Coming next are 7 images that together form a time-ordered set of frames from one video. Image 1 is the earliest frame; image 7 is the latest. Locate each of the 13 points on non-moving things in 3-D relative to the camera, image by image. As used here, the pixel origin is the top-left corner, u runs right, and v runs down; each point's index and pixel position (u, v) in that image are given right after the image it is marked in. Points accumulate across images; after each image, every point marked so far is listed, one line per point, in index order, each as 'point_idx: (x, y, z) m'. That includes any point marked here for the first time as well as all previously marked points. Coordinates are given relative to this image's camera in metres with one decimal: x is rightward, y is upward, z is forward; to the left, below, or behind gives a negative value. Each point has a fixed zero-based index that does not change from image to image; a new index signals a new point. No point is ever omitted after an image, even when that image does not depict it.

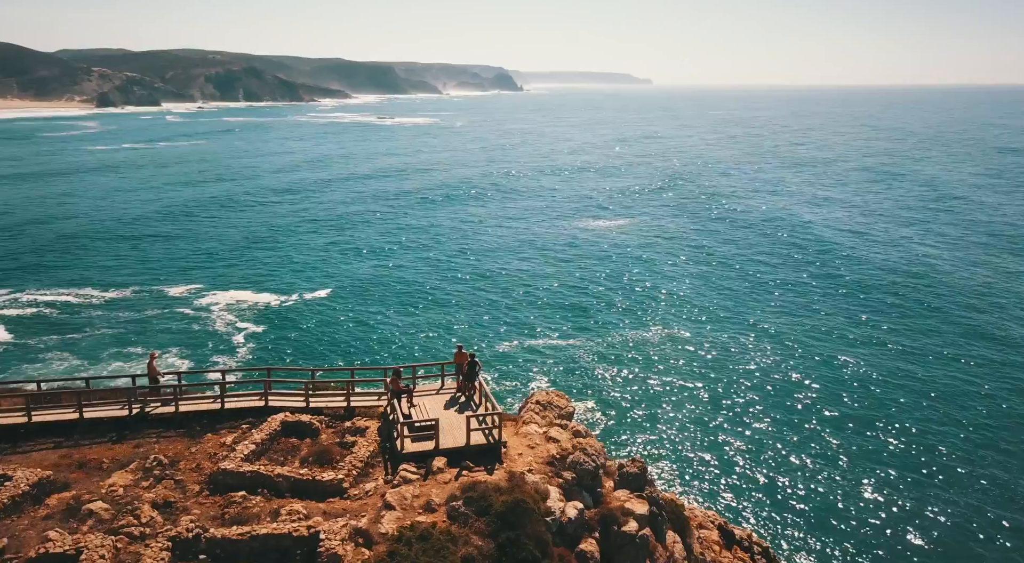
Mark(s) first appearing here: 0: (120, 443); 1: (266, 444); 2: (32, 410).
0: (-9.6, -3.9, +16.6) m
1: (-6.0, -4.0, +16.7) m
2: (-12.0, -3.2, +16.9) m
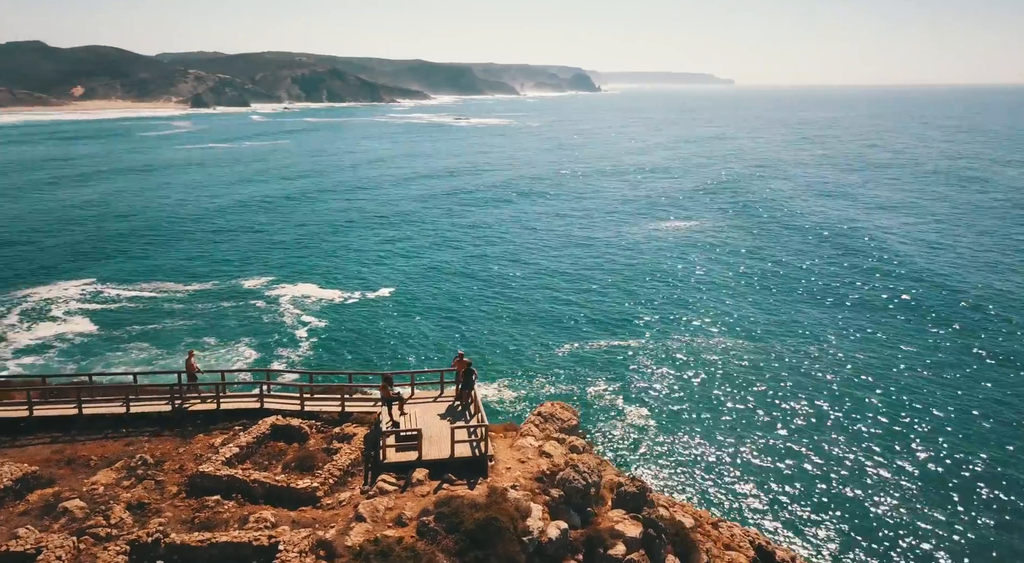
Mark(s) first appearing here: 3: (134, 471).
0: (-9.9, -3.9, +16.9) m
1: (-6.3, -4.0, +16.6) m
2: (-12.3, -3.1, +17.4) m
3: (-8.5, -4.3, +15.4) m
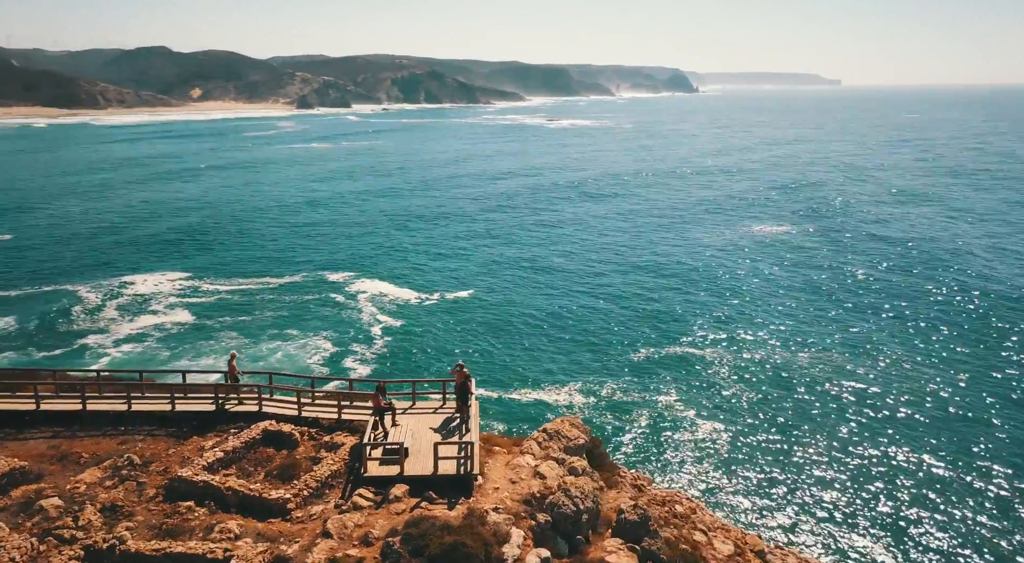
0: (-10.1, -3.9, +17.1) m
1: (-6.5, -4.1, +16.4) m
2: (-12.4, -3.0, +17.8) m
3: (-8.9, -4.3, +15.4) m
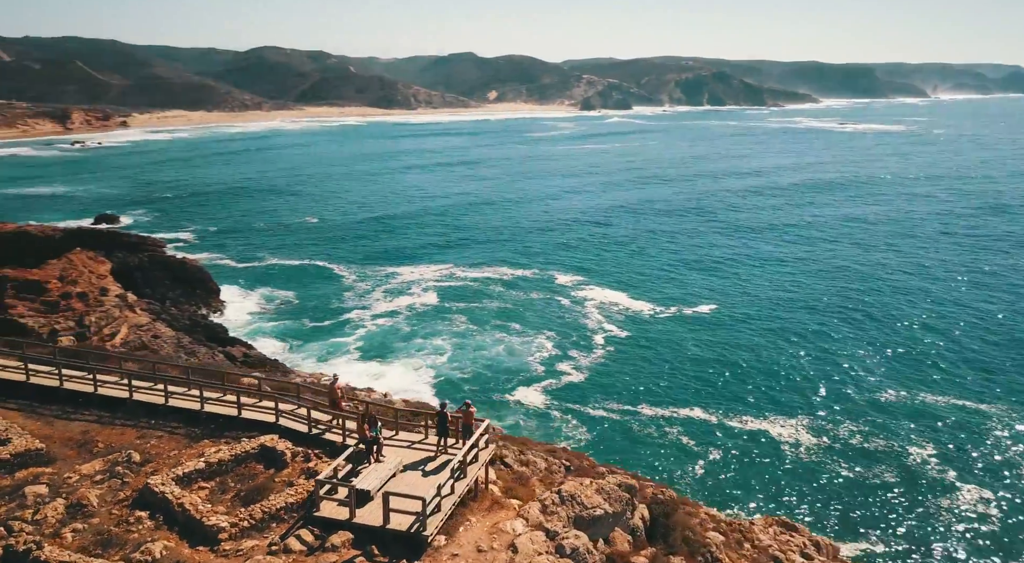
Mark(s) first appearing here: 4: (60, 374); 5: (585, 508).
0: (-9.9, -3.9, +17.9) m
1: (-6.7, -4.4, +16.2) m
2: (-11.7, -2.9, +19.3) m
3: (-9.3, -4.3, +16.0) m
4: (-13.0, -2.6, +19.7) m
5: (+1.7, -5.3, +16.1) m
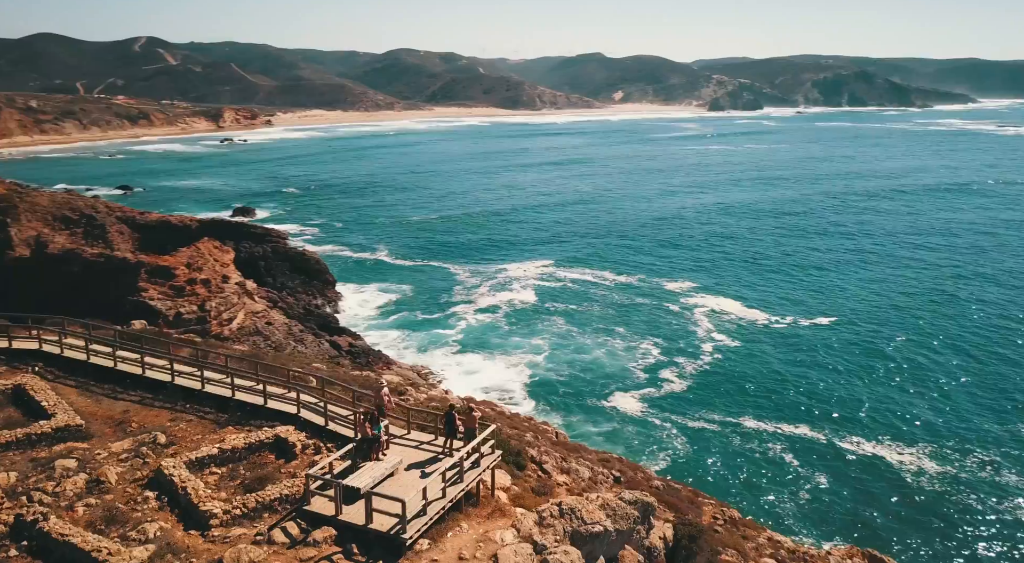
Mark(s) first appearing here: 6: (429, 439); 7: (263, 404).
0: (-9.5, -3.6, +19.0) m
1: (-6.7, -4.2, +16.8) m
2: (-11.1, -2.5, +20.6) m
3: (-9.2, -4.1, +16.9) m
4: (-12.3, -2.3, +21.1) m
5: (+1.7, -5.5, +15.4) m
6: (-2.1, -3.9, +17.1) m
7: (-6.9, -3.4, +18.9) m
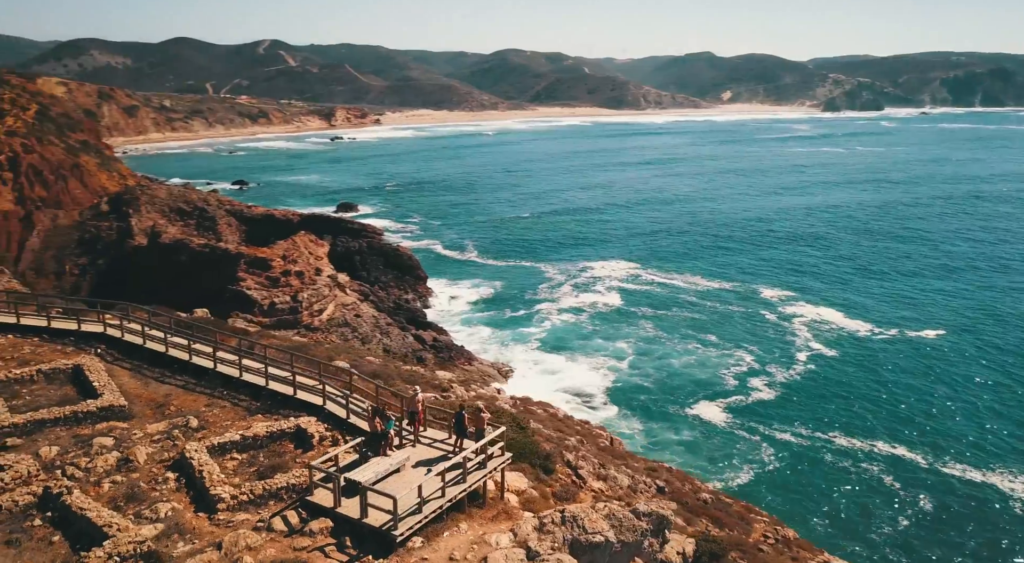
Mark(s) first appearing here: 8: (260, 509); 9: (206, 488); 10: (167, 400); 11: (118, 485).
0: (-8.9, -3.4, +19.9) m
1: (-6.4, -4.1, +17.4) m
2: (-10.2, -2.3, +21.8) m
3: (-8.9, -3.9, +17.9) m
4: (-11.3, -2.0, +22.4) m
5: (+1.7, -5.6, +15.0) m
6: (-1.8, -3.9, +17.2) m
7: (-6.4, -3.2, +19.6) m
8: (-5.4, -4.9, +14.7) m
9: (-6.7, -4.5, +15.0) m
10: (-9.9, -3.4, +19.6) m
11: (-8.8, -4.5, +15.3) m
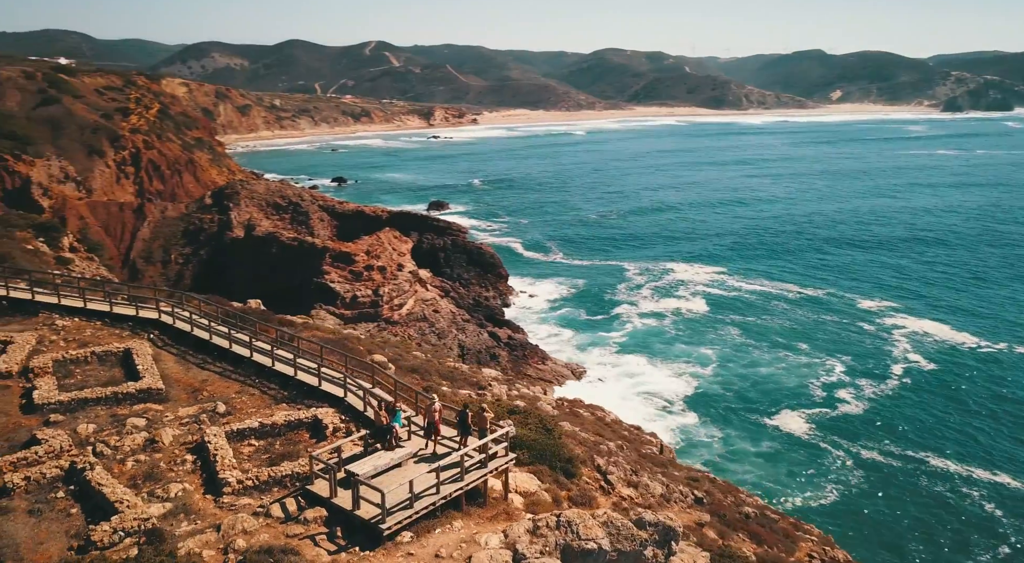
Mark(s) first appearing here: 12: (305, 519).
0: (-8.3, -3.2, +20.9) m
1: (-6.1, -3.9, +18.0) m
2: (-9.4, -2.0, +22.8) m
3: (-8.5, -3.6, +18.8) m
4: (-10.4, -1.7, +23.6) m
5: (+1.5, -5.6, +14.7) m
6: (-1.6, -3.8, +17.3) m
7: (-5.8, -3.1, +20.2) m
8: (-5.5, -4.8, +15.2) m
9: (-6.7, -4.4, +15.7) m
10: (-9.4, -3.2, +20.6) m
11: (-8.8, -4.3, +16.3) m
12: (-4.3, -5.0, +14.2) m
